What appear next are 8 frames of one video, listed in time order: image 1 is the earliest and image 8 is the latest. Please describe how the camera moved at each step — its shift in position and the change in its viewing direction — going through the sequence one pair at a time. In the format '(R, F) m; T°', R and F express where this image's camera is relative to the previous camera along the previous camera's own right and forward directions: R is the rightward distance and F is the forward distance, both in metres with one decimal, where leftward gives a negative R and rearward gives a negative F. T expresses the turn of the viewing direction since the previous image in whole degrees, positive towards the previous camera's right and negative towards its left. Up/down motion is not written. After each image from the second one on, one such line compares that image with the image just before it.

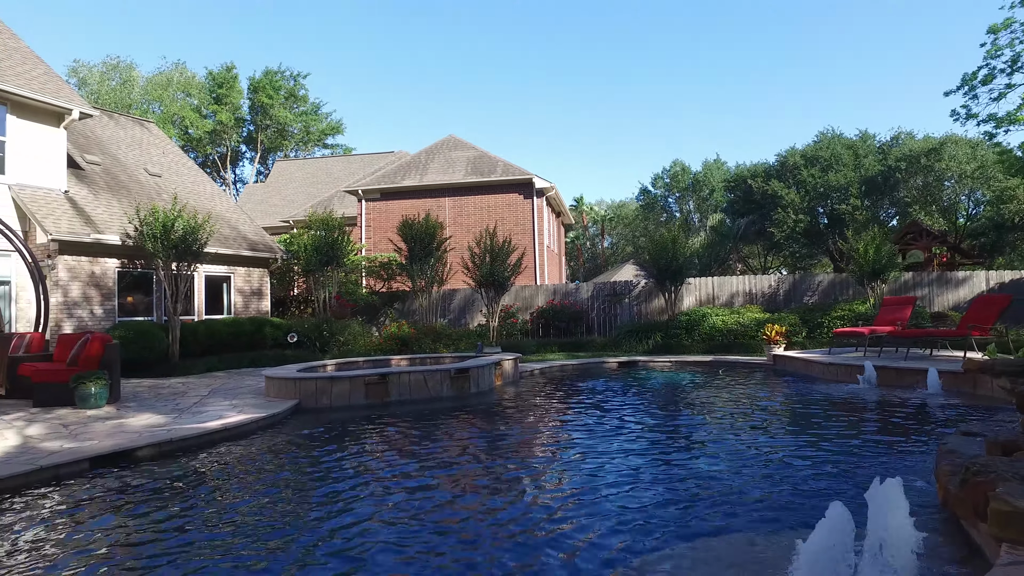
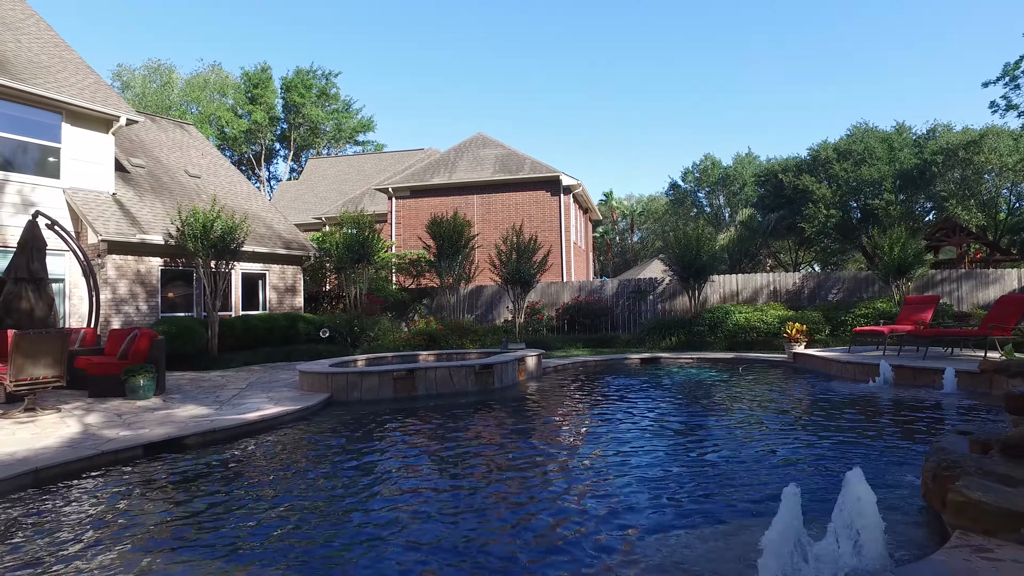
(+0.1, -0.4) m; -2°
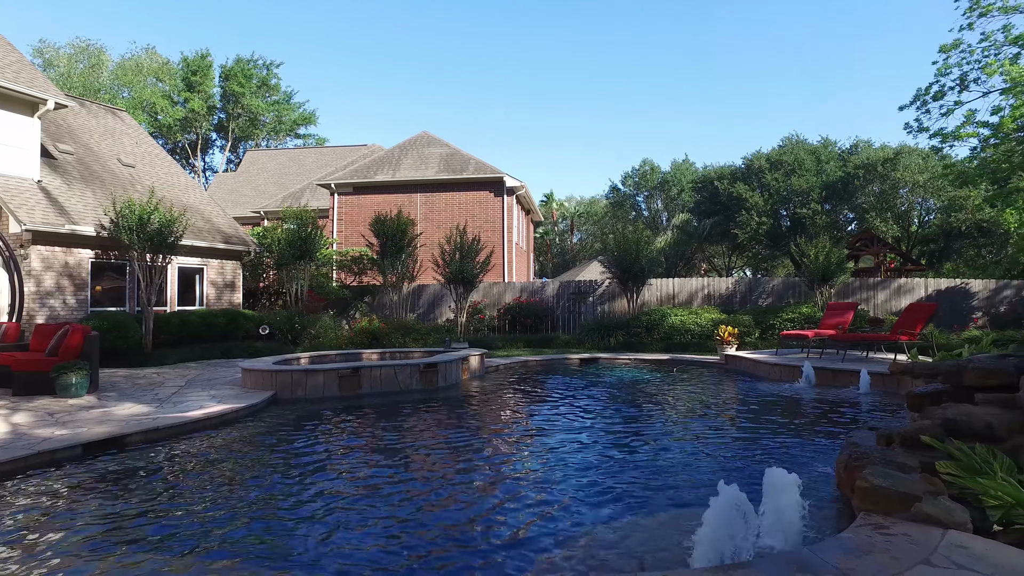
(-0.1, -0.2) m; +5°
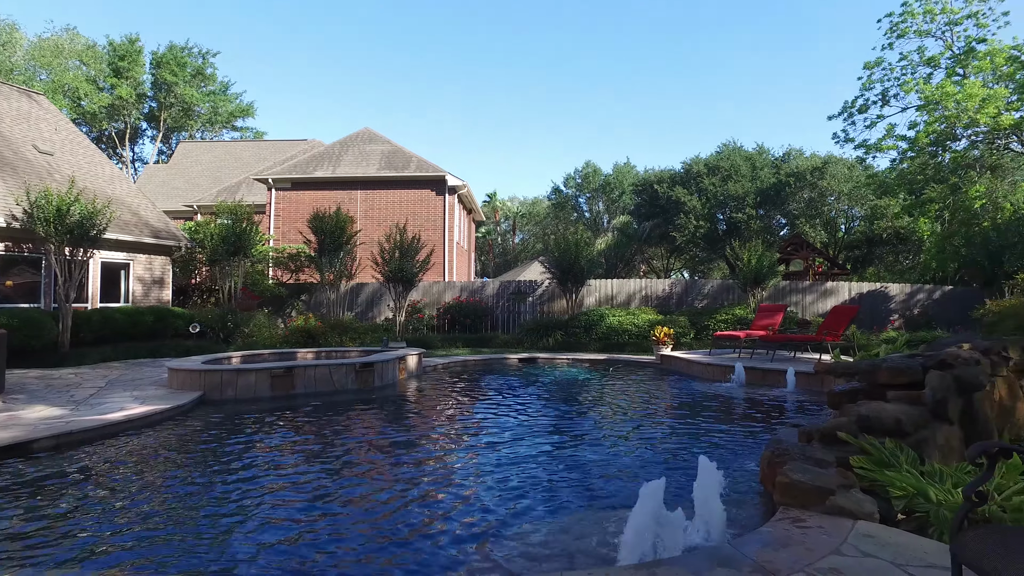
(+0.1, 0.0) m; +5°
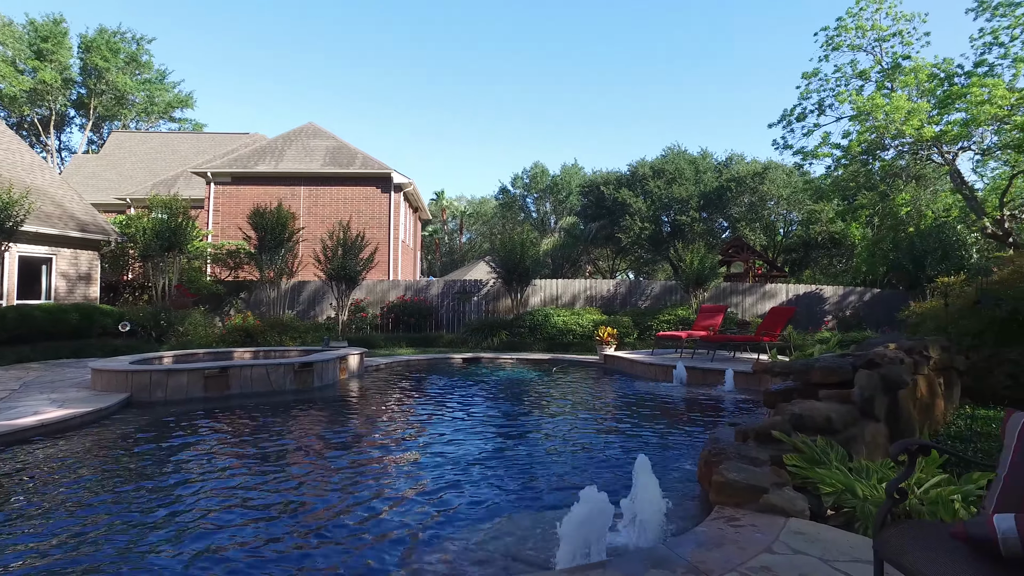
(+0.1, +0.1) m; +4°
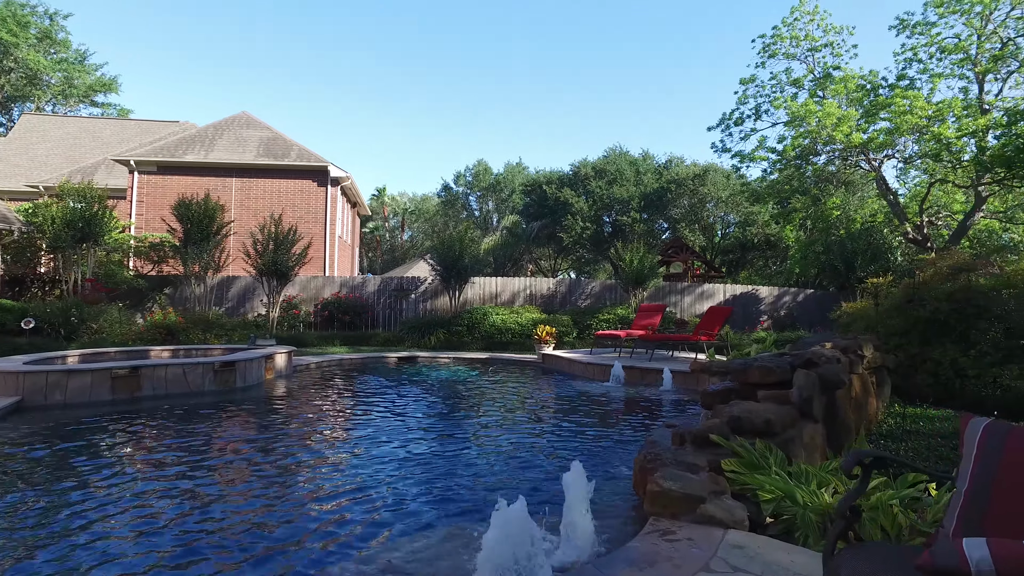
(+0.1, +0.3) m; +5°
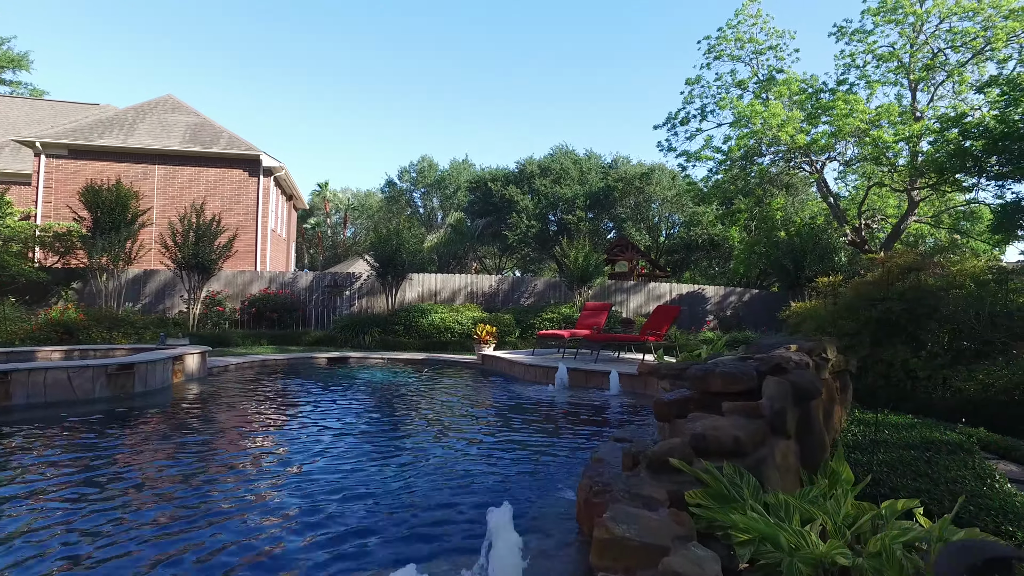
(+0.1, +0.9) m; +4°
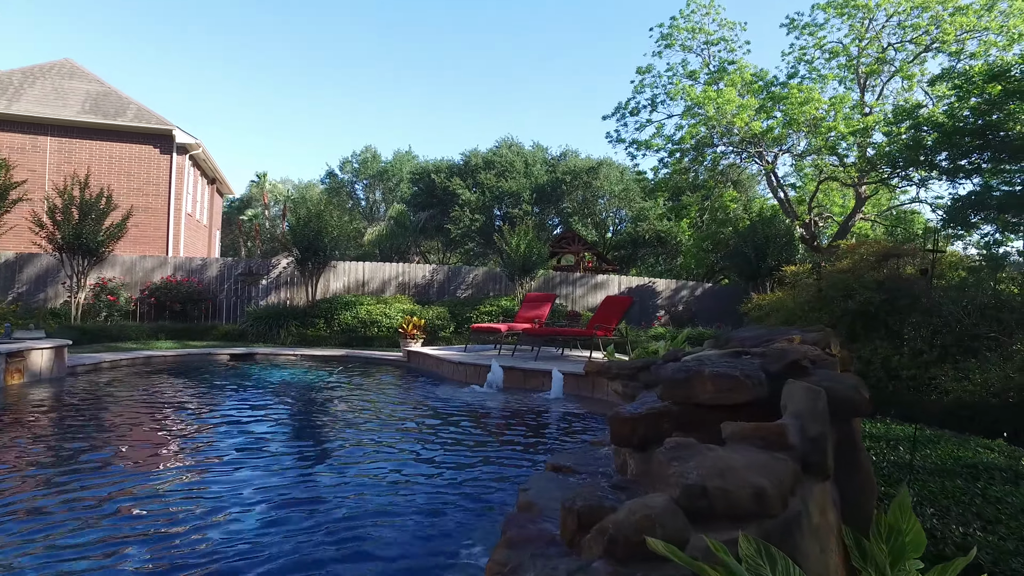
(+0.3, +1.8) m; +4°
